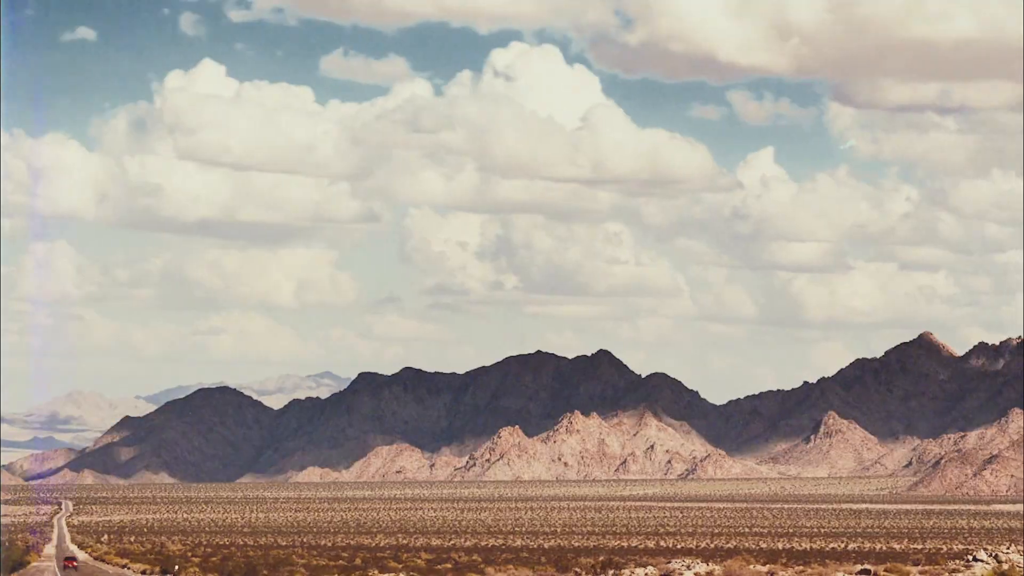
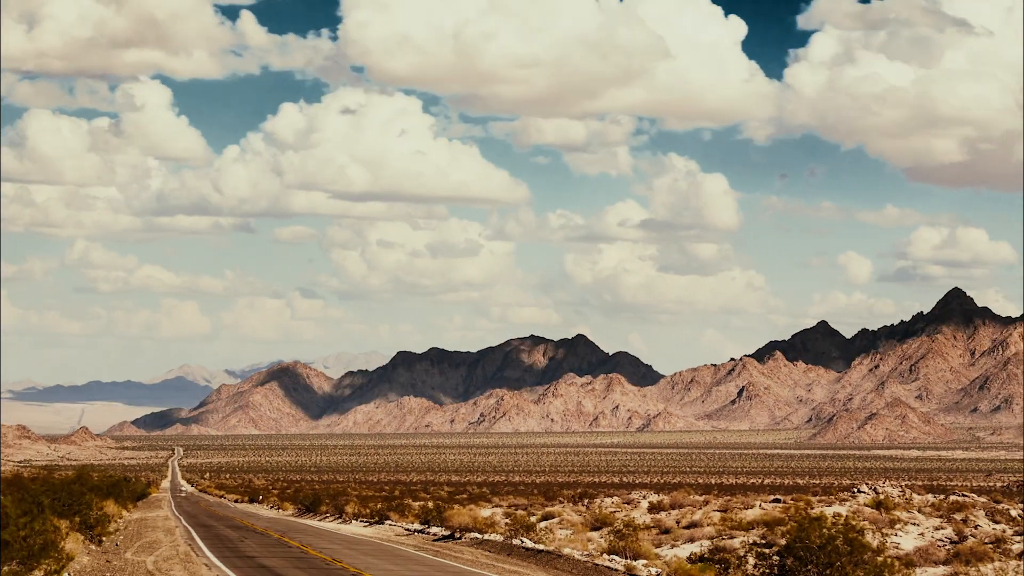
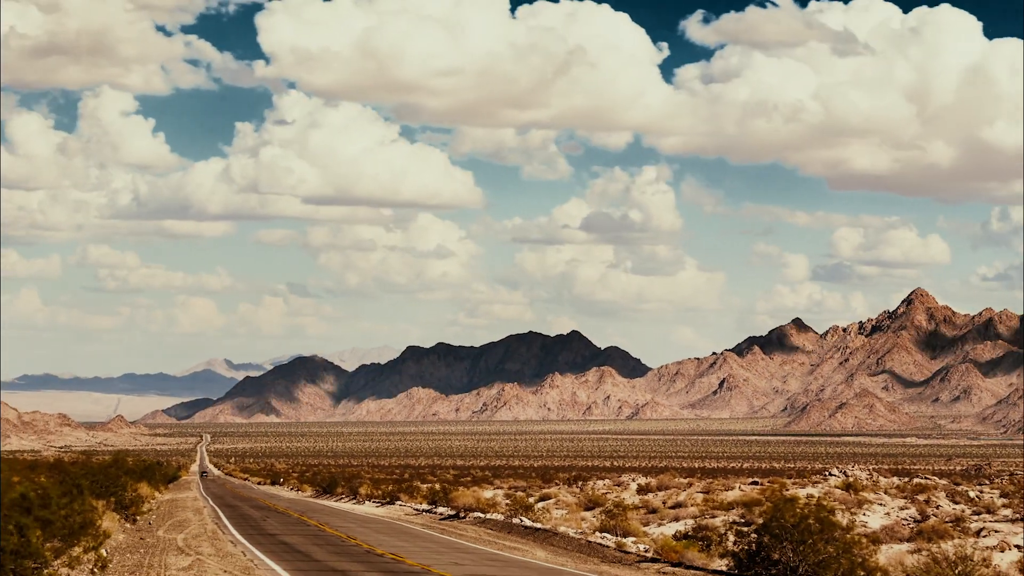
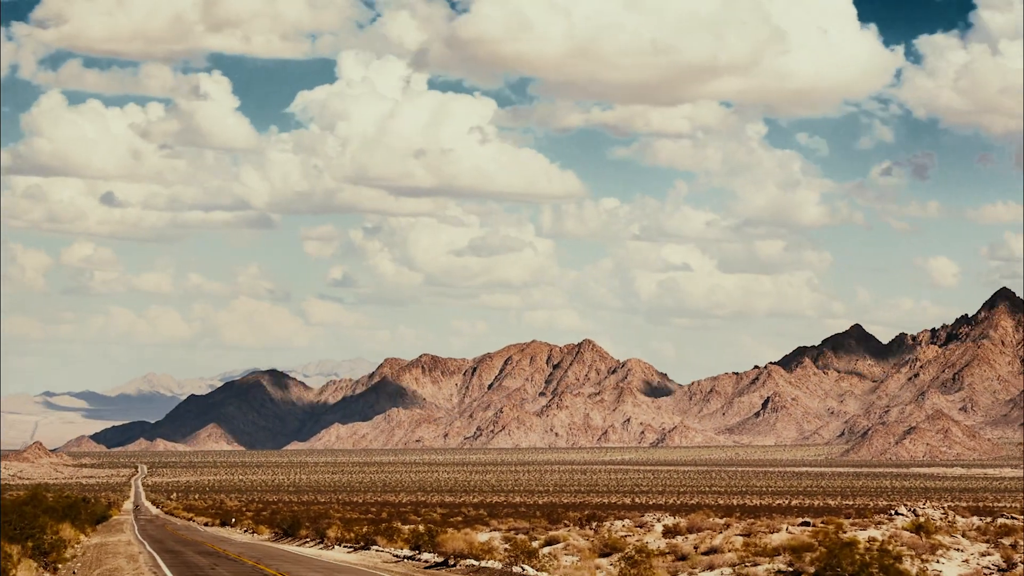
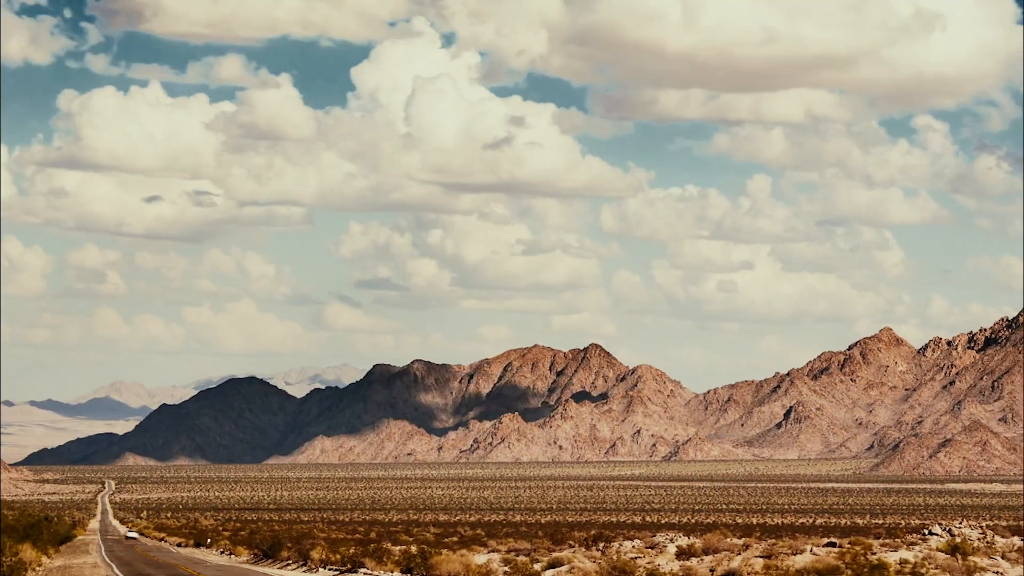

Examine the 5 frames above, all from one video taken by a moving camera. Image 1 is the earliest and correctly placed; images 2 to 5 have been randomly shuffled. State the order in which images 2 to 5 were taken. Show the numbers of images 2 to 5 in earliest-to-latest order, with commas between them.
5, 4, 2, 3
